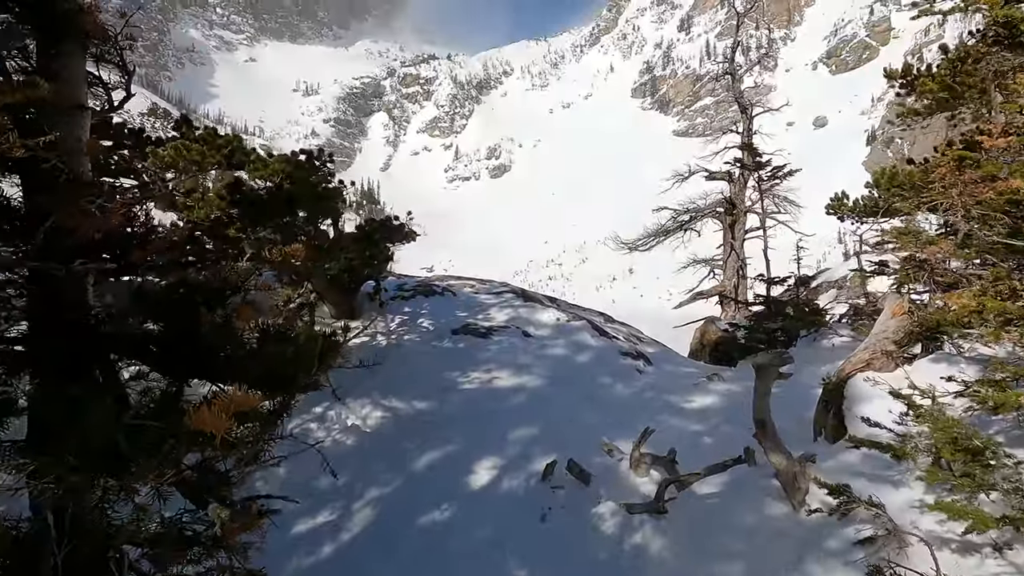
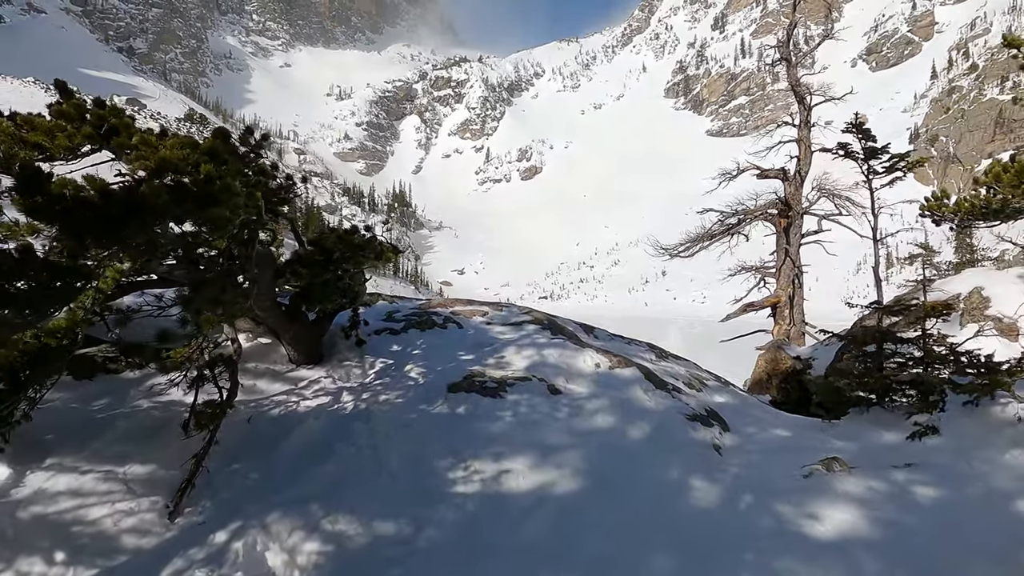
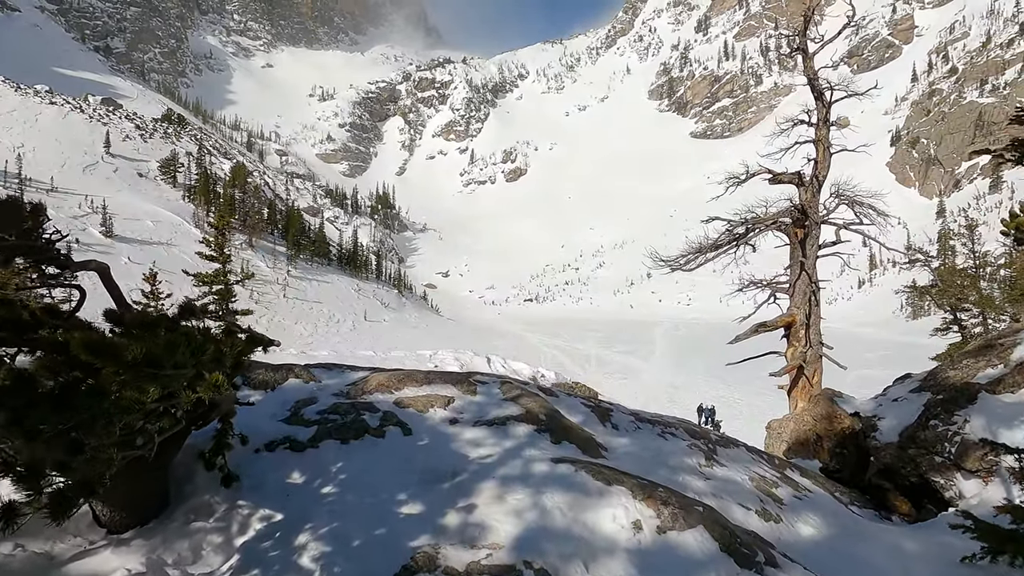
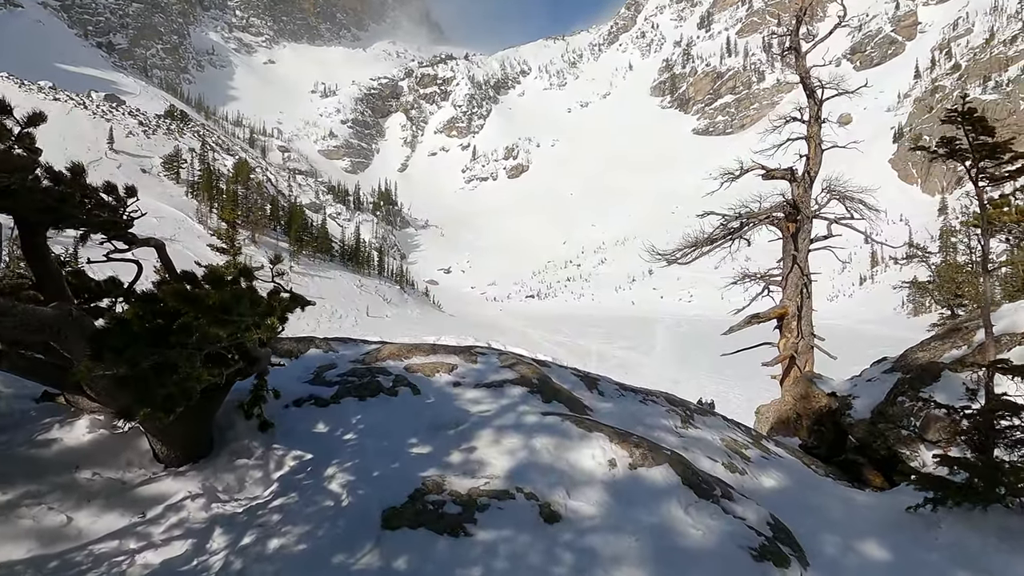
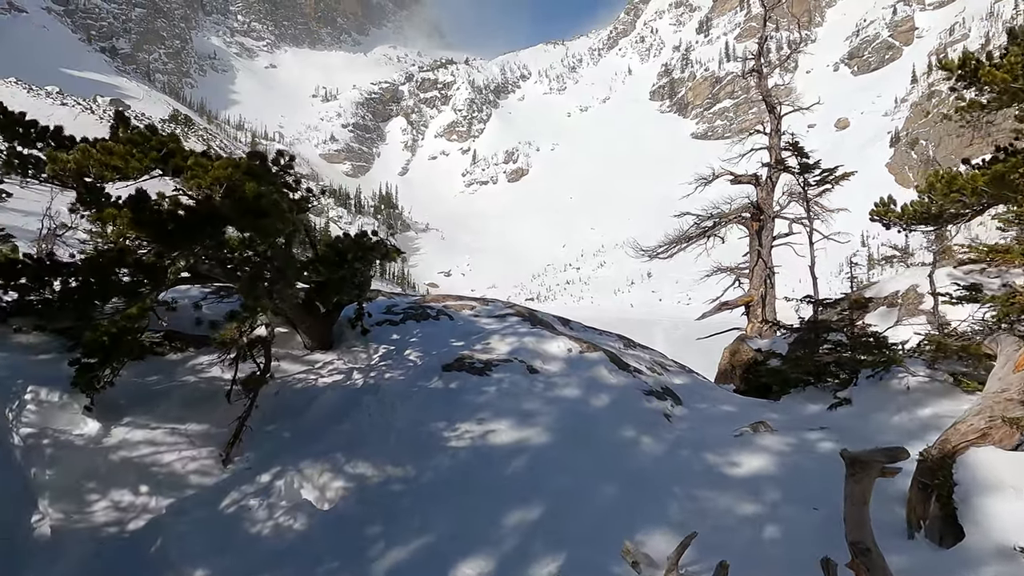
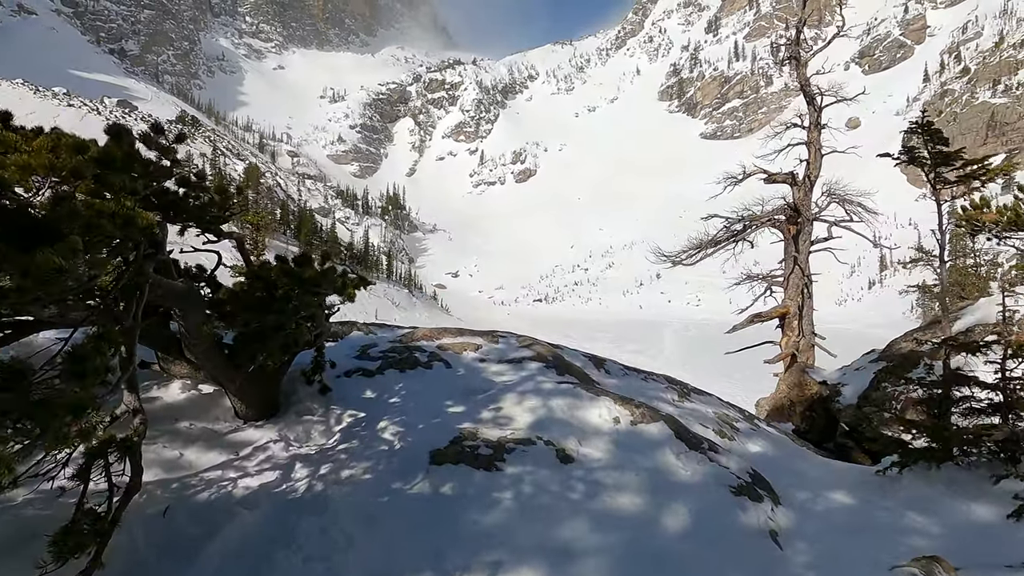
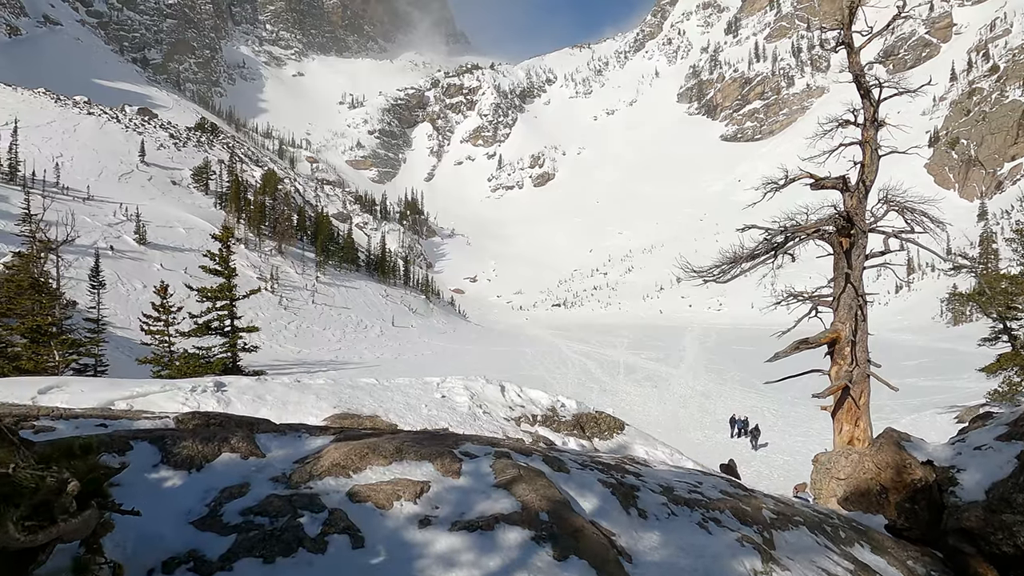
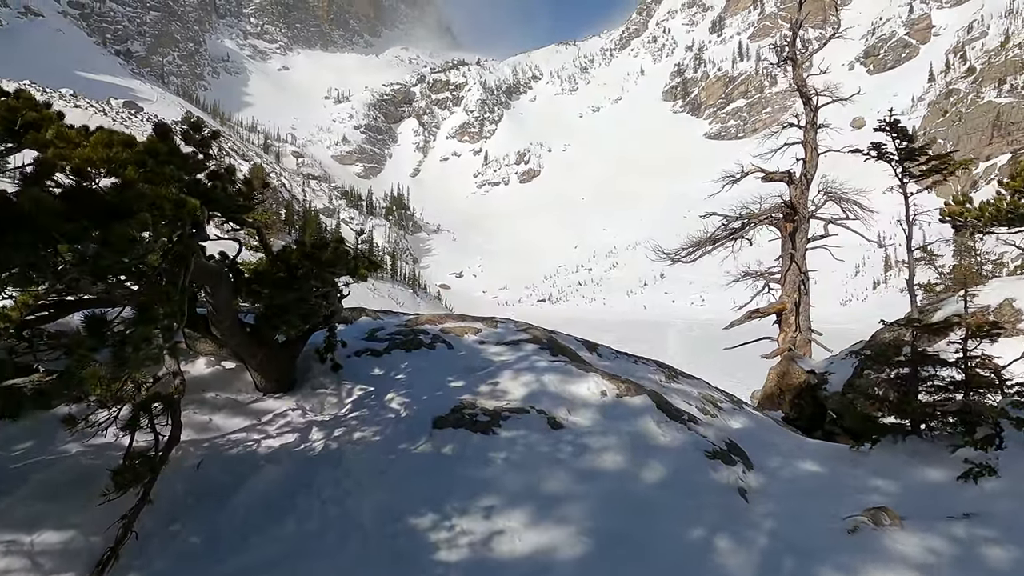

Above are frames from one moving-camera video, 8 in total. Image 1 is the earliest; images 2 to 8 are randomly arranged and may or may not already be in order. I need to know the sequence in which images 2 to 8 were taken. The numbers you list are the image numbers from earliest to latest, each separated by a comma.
5, 2, 8, 6, 4, 3, 7
